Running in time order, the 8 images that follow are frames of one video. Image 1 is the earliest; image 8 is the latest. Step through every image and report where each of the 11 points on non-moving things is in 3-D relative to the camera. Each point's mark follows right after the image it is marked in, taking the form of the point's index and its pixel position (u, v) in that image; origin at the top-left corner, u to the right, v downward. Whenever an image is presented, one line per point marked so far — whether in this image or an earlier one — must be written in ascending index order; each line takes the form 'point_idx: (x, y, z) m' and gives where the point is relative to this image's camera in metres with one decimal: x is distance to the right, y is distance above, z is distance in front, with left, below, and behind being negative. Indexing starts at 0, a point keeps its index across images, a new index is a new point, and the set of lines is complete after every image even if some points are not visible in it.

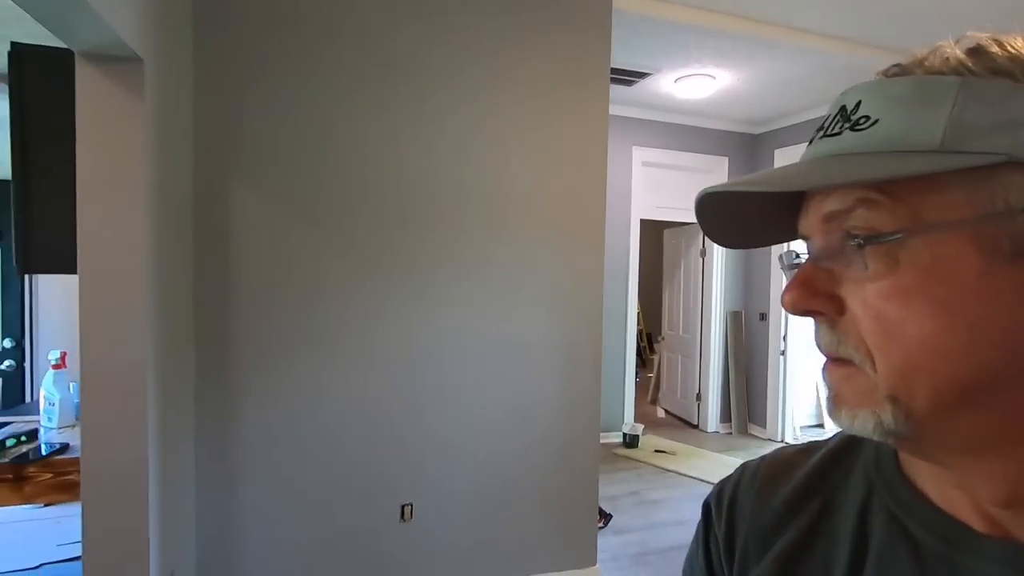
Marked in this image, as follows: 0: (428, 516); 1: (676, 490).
0: (-0.4, -1.0, +2.4) m
1: (+1.2, -1.5, +3.9) m
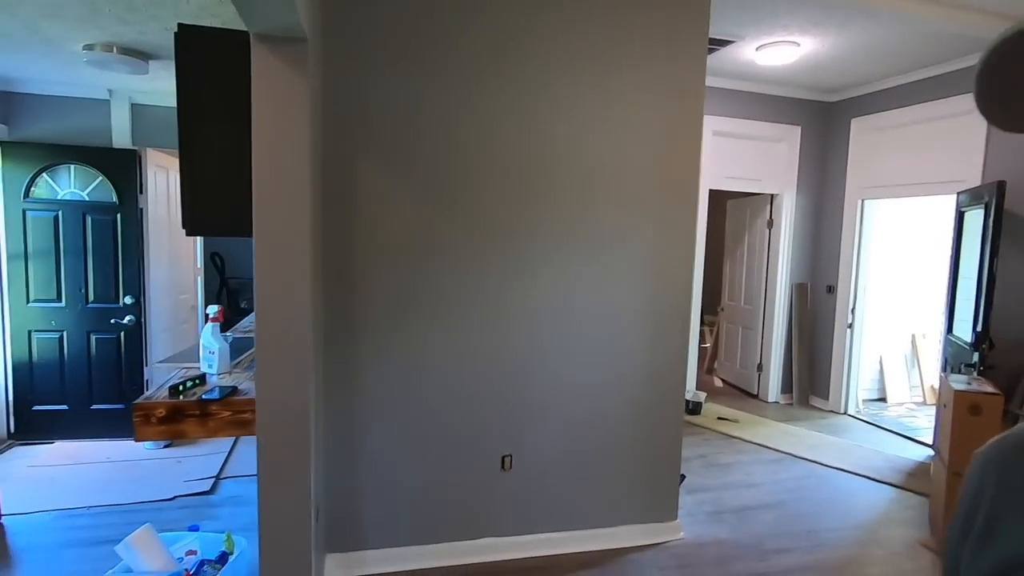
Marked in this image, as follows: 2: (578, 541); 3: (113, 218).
0: (+0.1, -0.9, +2.6) m
1: (+1.7, -1.3, +4.1) m
2: (+0.3, -1.3, +2.7) m
3: (-2.7, +0.5, +3.7) m
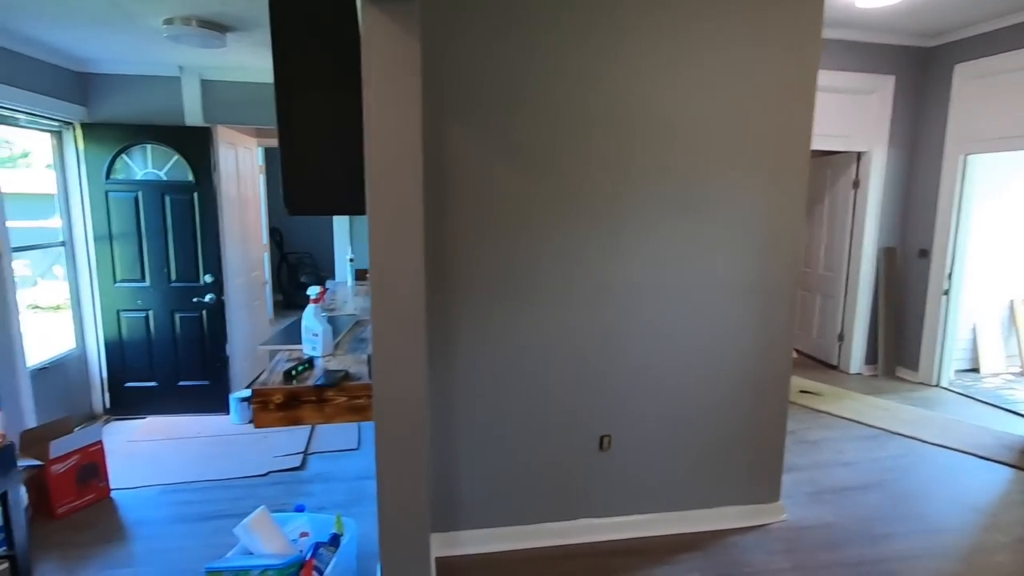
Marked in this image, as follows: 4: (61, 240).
0: (+0.5, -0.7, +2.5) m
1: (+2.3, -1.0, +3.9) m
2: (+0.8, -1.1, +2.6) m
3: (-2.2, +0.6, +3.7) m
4: (-3.0, +0.3, +3.6) m
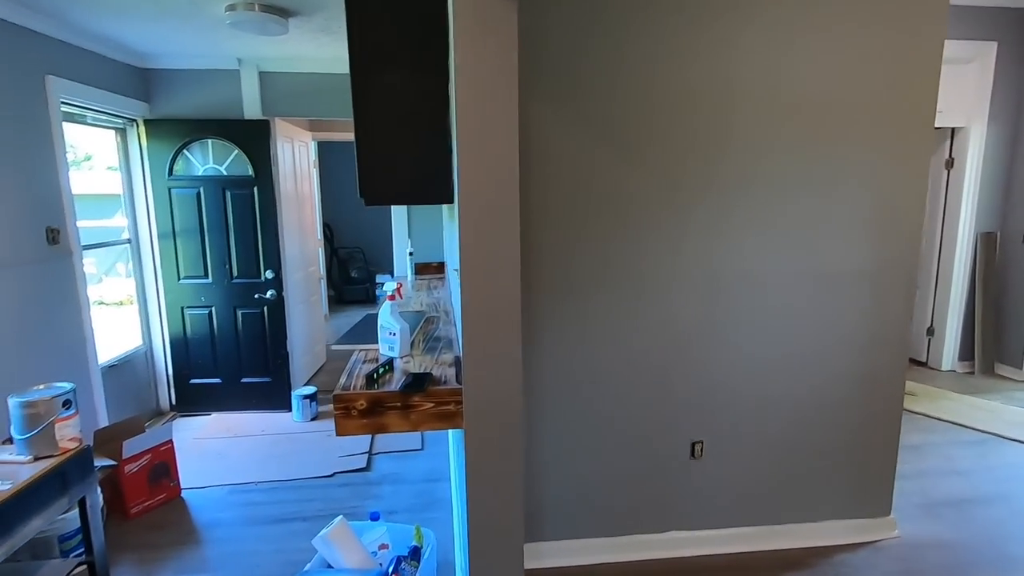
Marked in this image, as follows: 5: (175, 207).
0: (+0.9, -0.7, +2.3) m
1: (+2.7, -1.0, +3.5) m
2: (+1.2, -1.1, +2.4) m
3: (-1.7, +0.6, +3.6) m
4: (-2.5, +0.3, +3.6) m
5: (-2.2, +0.5, +3.6) m
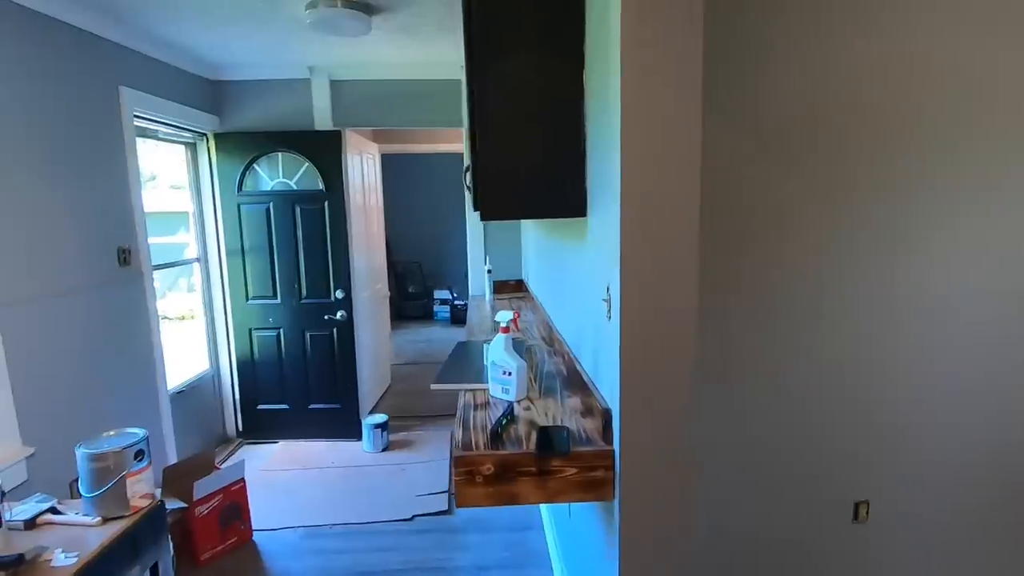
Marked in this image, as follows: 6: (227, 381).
0: (+1.3, -0.8, +1.9) m
1: (+3.3, -1.1, +2.9) m
2: (+1.6, -1.2, +1.9) m
3: (-1.2, +0.5, +3.4) m
4: (-2.0, +0.2, +3.4) m
5: (-1.7, +0.4, +3.4) m
6: (-1.9, -0.6, +3.6) m
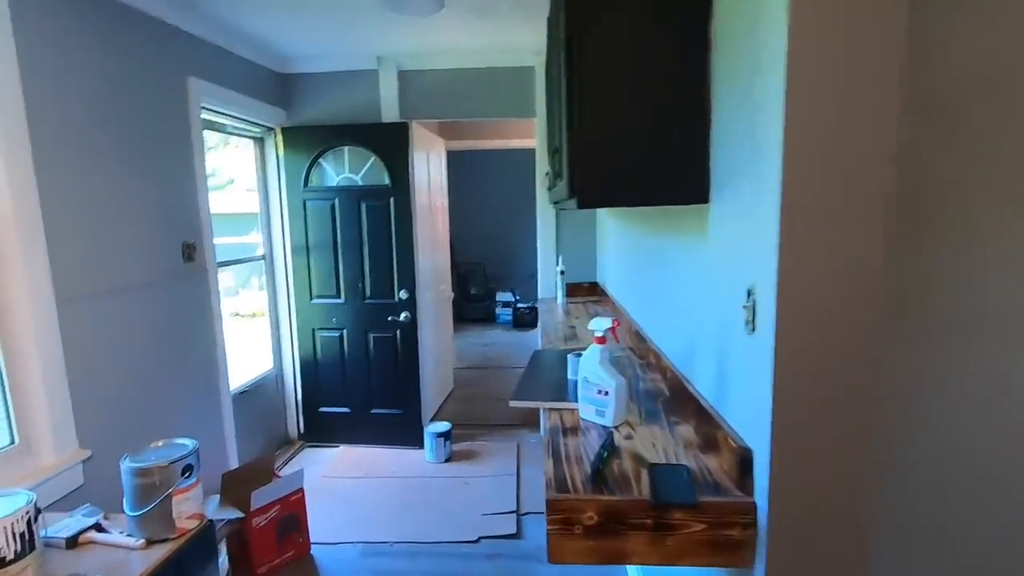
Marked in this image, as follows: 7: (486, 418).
0: (+1.6, -0.8, +1.5) m
1: (+3.6, -1.1, +2.3) m
2: (+1.9, -1.2, +1.5) m
3: (-0.8, +0.5, +3.3) m
4: (-1.6, +0.2, +3.4) m
5: (-1.2, +0.4, +3.3) m
6: (-1.4, -0.6, +3.5) m
7: (-0.2, -0.9, +3.9) m
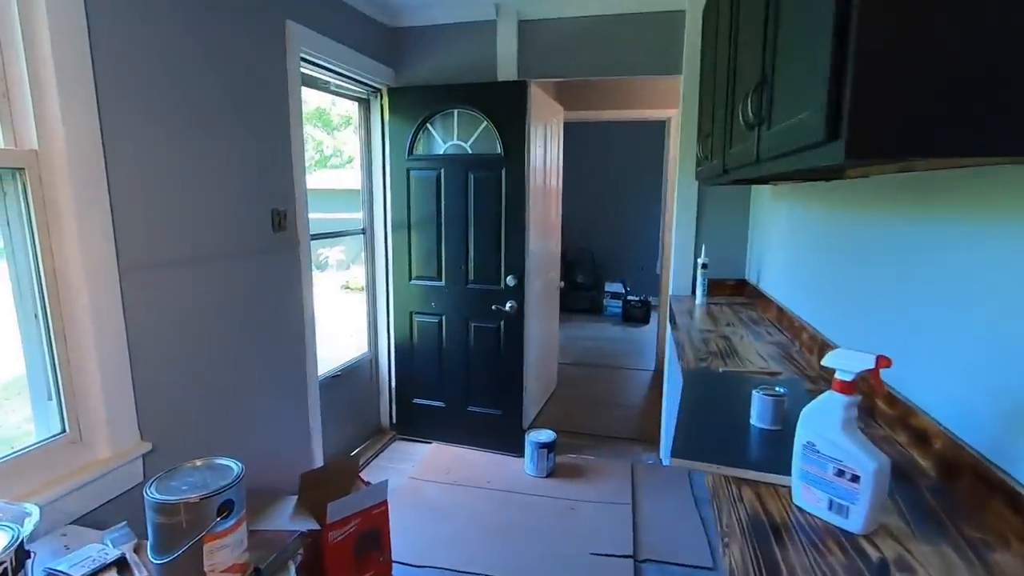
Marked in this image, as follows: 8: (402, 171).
0: (+1.8, -0.9, +0.7) m
1: (+3.9, -1.3, +1.2) m
2: (+2.1, -1.3, +0.7) m
3: (-0.1, +0.6, +2.9) m
4: (-0.9, +0.3, +3.1) m
5: (-0.5, +0.5, +3.0) m
6: (-0.8, -0.5, +3.2) m
7: (+0.5, -0.9, +3.4) m
8: (-0.6, +0.6, +3.0) m
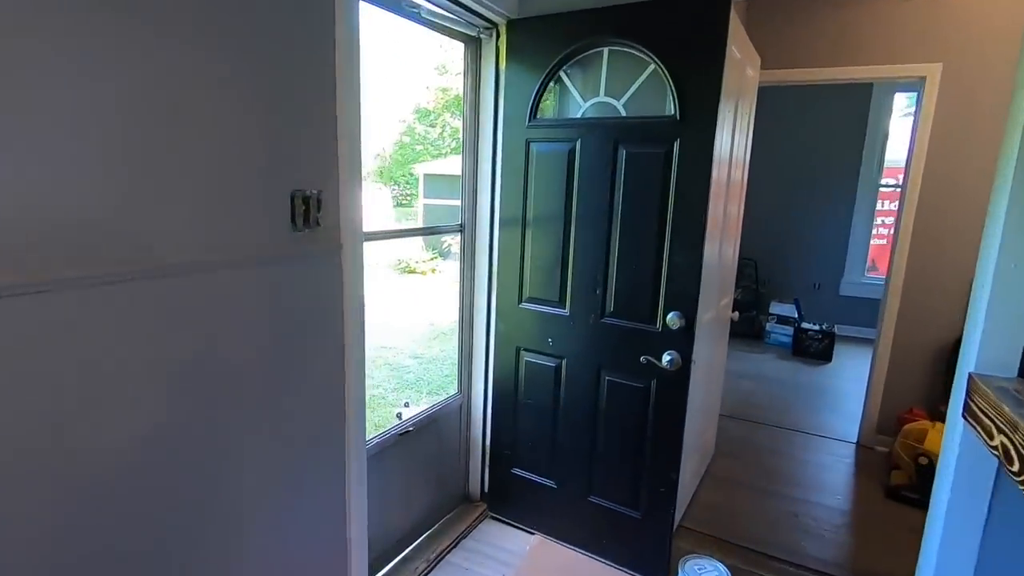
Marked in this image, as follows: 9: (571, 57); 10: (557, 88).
0: (+1.8, -1.2, -0.7) m
1: (+3.9, -1.8, -0.7) m
2: (+2.0, -1.6, -0.7) m
3: (+0.5, +0.5, +1.8) m
4: (-0.2, +0.3, +2.2) m
5: (+0.1, +0.4, +2.1) m
6: (-0.2, -0.6, +2.4) m
7: (+1.1, -1.1, +2.3) m
8: (0.0, +0.5, +2.1) m
9: (+0.2, +0.8, +1.9) m
10: (+0.2, +0.7, +2.0) m
